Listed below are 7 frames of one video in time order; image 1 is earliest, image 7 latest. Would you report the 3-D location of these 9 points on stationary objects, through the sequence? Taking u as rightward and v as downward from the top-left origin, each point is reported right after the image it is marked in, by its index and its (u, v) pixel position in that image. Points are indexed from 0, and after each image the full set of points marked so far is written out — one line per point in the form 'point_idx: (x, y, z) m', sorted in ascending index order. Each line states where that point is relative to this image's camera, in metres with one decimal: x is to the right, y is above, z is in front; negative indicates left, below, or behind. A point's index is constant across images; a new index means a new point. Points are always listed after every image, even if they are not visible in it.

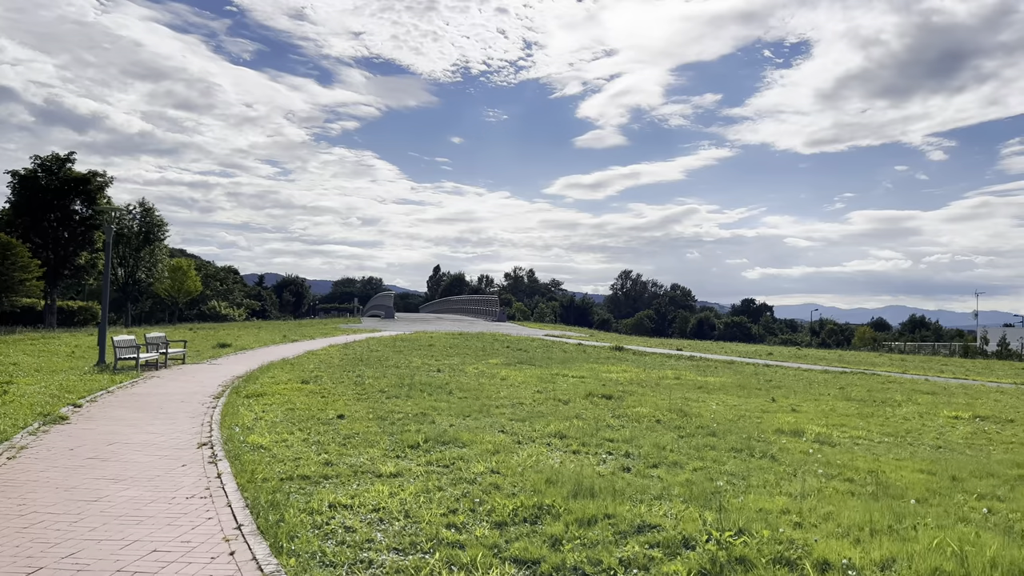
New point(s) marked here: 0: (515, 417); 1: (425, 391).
0: (+0.1, -1.9, +11.7) m
1: (-1.6, -1.9, +15.2) m
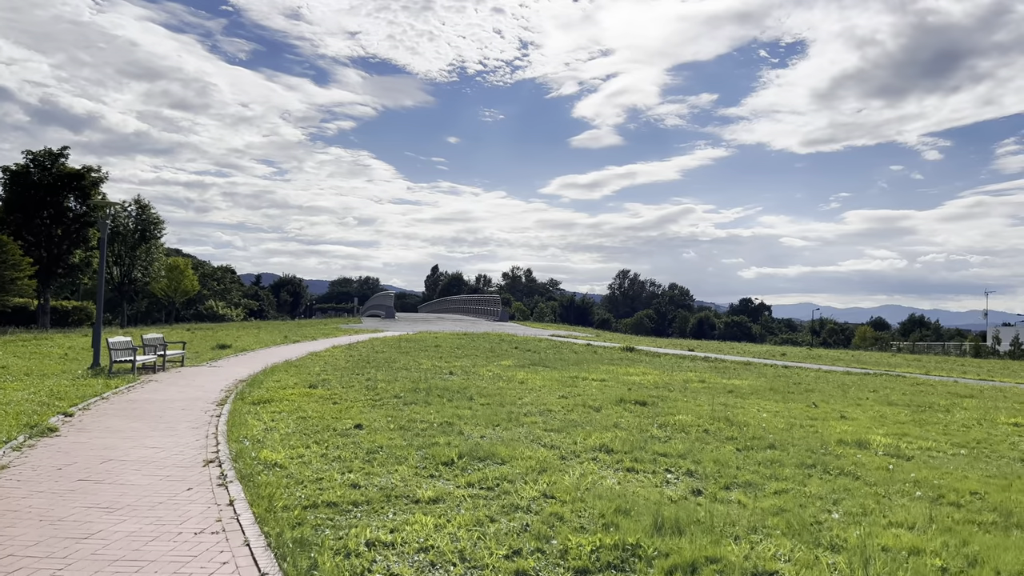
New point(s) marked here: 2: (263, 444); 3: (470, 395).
0: (+0.5, -1.8, +10.7) m
1: (-1.2, -1.9, +14.1) m
2: (-2.7, -1.7, +8.9) m
3: (-0.7, -1.9, +14.6) m
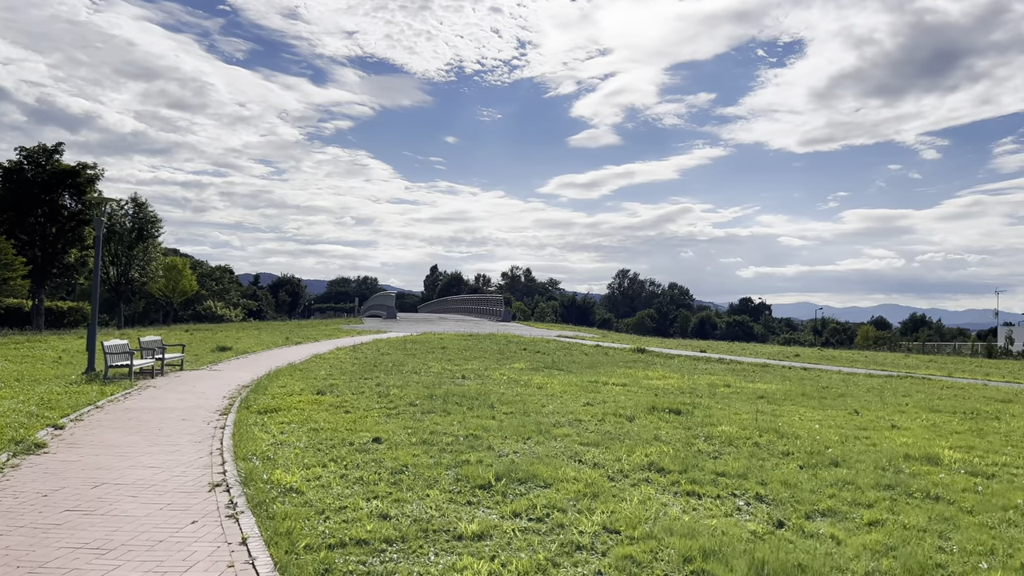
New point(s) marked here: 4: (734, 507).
0: (+0.9, -1.8, +9.8) m
1: (-0.8, -1.9, +13.2) m
2: (-2.3, -1.7, +8.0) m
3: (-0.4, -1.9, +13.7) m
4: (+1.8, -1.8, +6.5) m
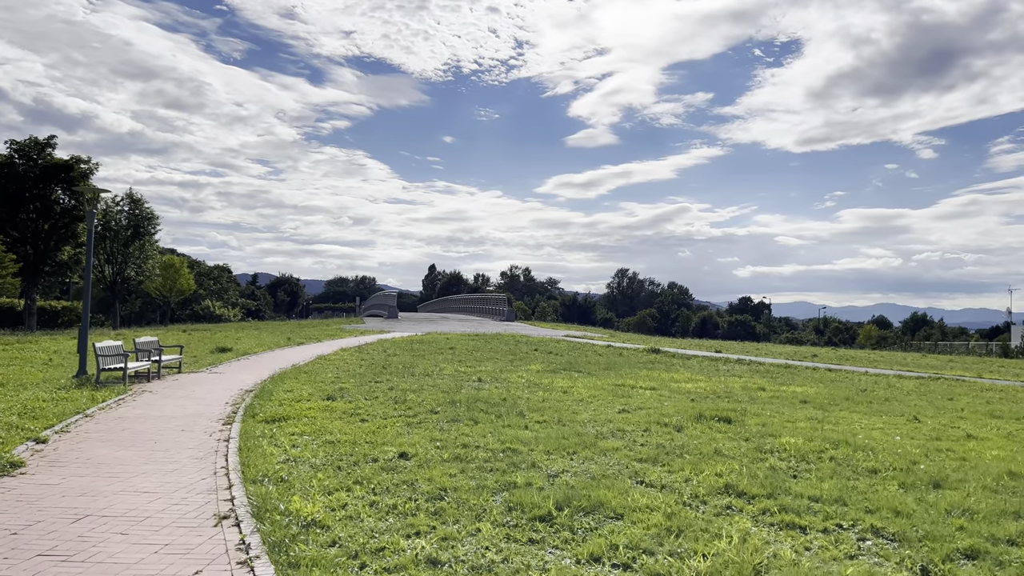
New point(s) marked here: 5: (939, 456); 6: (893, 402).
0: (+1.4, -1.8, +8.6) m
1: (-0.3, -1.8, +12.0) m
2: (-1.8, -1.7, +6.8) m
3: (+0.1, -1.9, +12.5) m
4: (+2.3, -1.7, +5.4) m
5: (+4.8, -1.9, +9.1) m
6: (+7.4, -2.2, +15.8) m
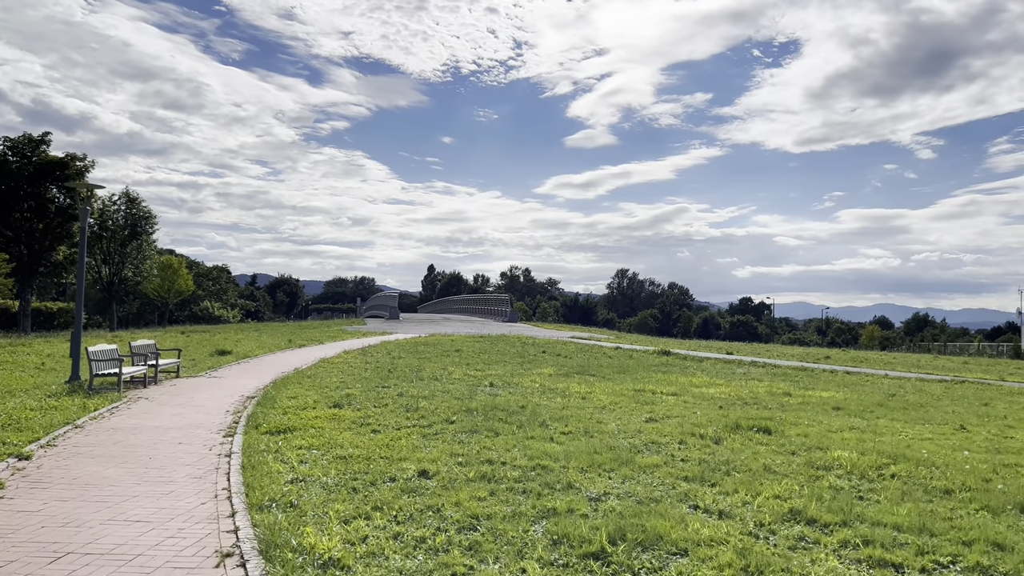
0: (+1.7, -1.8, +7.8) m
1: (0.0, -1.9, +11.2) m
2: (-1.5, -1.7, +6.0) m
3: (+0.4, -1.9, +11.7) m
4: (+2.6, -1.7, +4.6) m
5: (+5.1, -1.9, +8.3) m
6: (+7.7, -2.2, +15.0) m
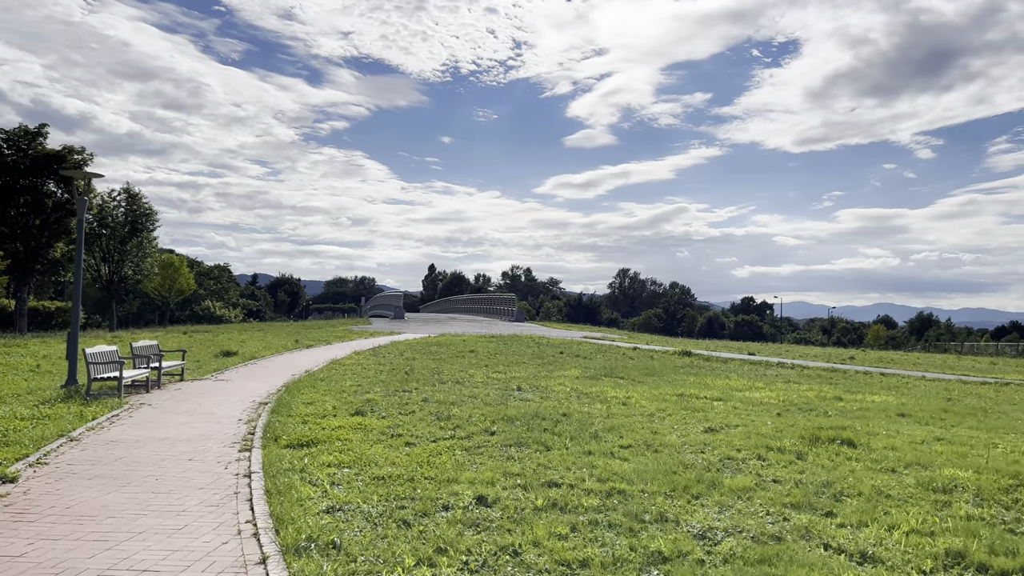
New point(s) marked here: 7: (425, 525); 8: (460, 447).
0: (+2.3, -1.7, +6.6) m
1: (+0.6, -1.8, +10.0) m
2: (-0.9, -1.6, +4.8) m
3: (+1.0, -1.8, +10.5) m
4: (+3.2, -1.6, +3.4) m
5: (+5.7, -1.8, +7.1) m
6: (+8.3, -2.2, +13.8) m
7: (-0.6, -1.7, +5.7) m
8: (-0.6, -1.8, +9.0) m
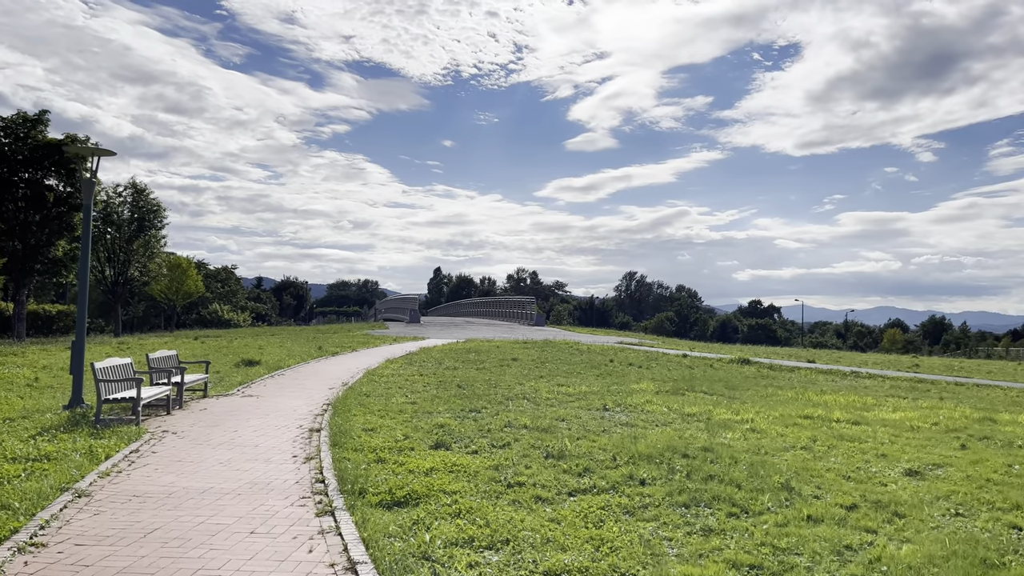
0: (+3.7, -1.7, +4.1) m
1: (+2.0, -1.8, +7.5) m
2: (+0.5, -1.6, +2.2) m
3: (+2.4, -1.8, +8.0) m
4: (+4.6, -1.6, +0.8) m
5: (+7.1, -1.8, +4.5) m
6: (+9.7, -2.2, +11.2) m
7: (+0.8, -1.6, +3.2) m
8: (+0.9, -1.7, +6.4) m
